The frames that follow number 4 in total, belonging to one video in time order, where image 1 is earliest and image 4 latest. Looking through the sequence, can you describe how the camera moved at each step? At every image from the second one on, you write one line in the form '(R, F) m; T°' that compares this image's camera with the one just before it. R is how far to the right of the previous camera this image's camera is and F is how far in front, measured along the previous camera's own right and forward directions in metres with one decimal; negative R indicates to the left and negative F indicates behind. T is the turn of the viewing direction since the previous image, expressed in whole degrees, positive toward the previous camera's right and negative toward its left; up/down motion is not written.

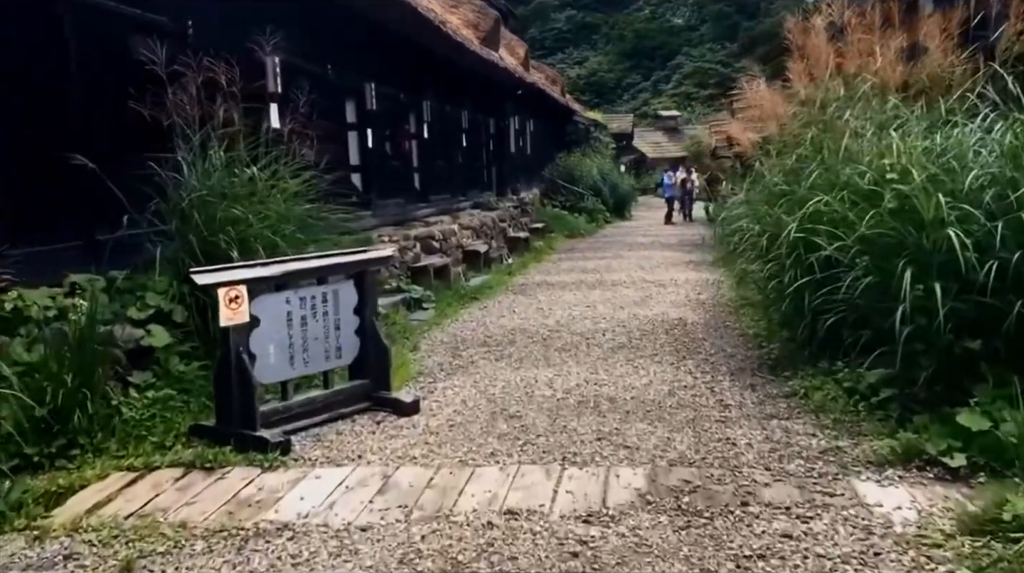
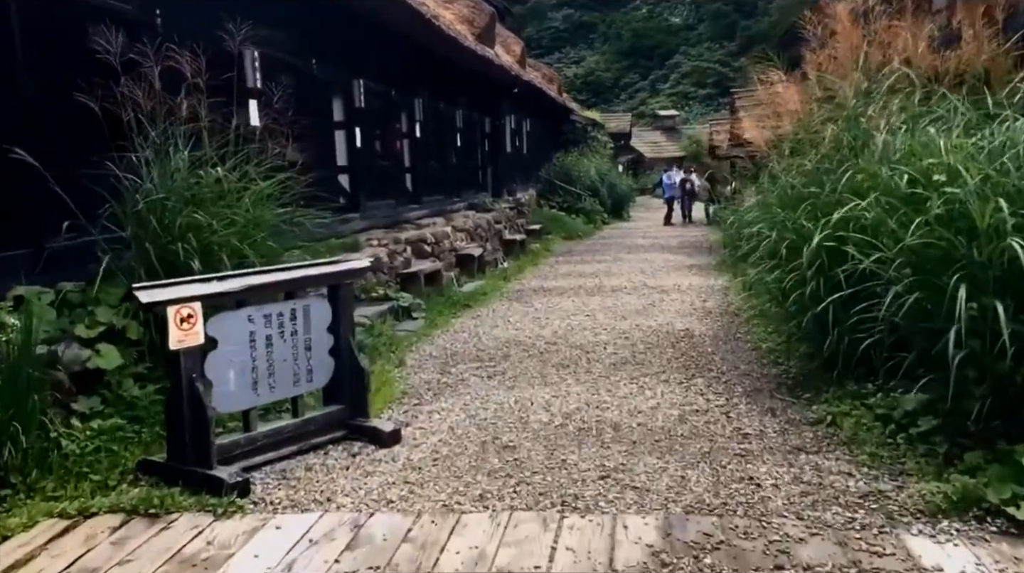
(0.0, +0.4) m; 0°
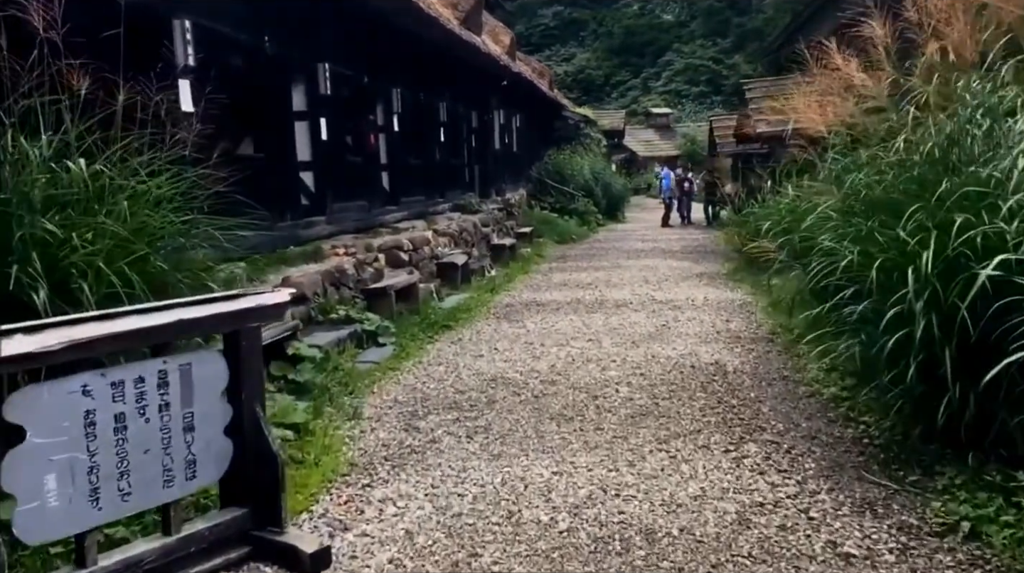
(0.0, +1.1) m; +1°
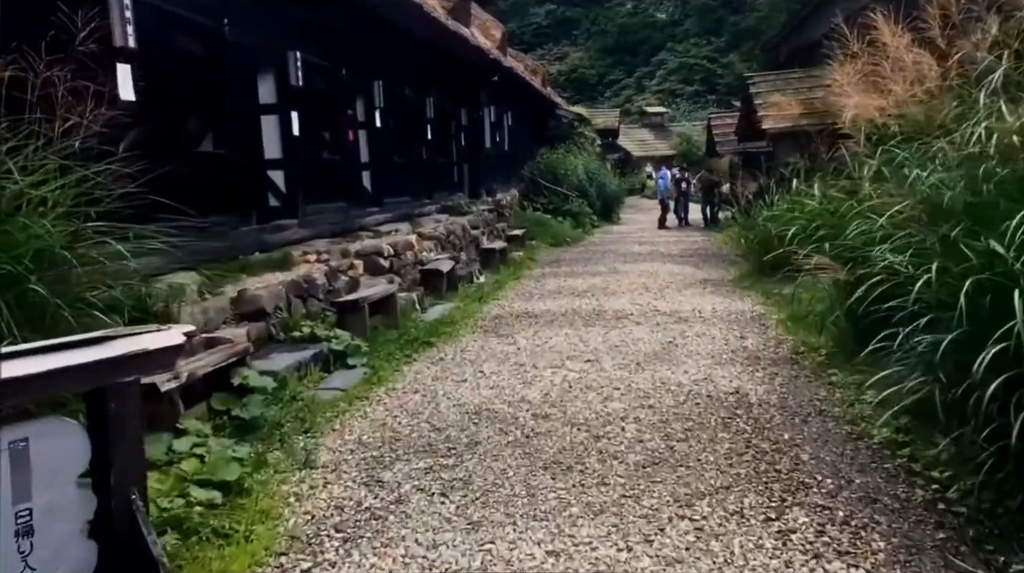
(0.0, +0.7) m; 0°
